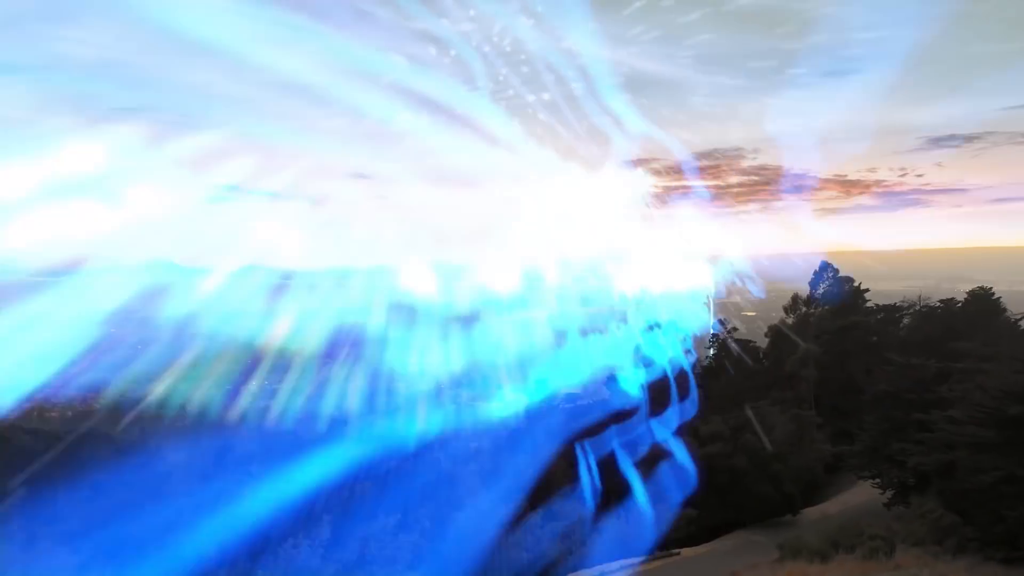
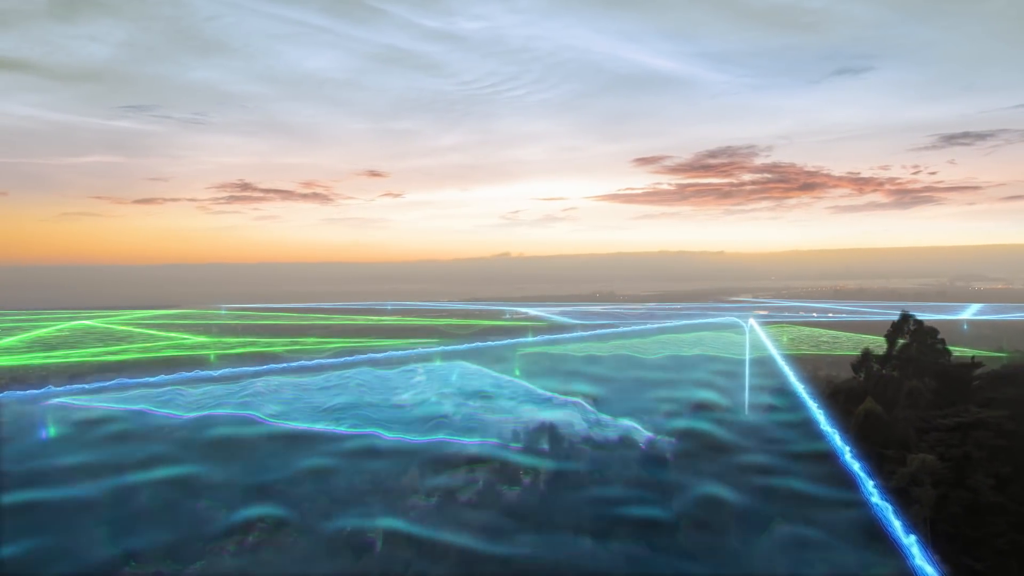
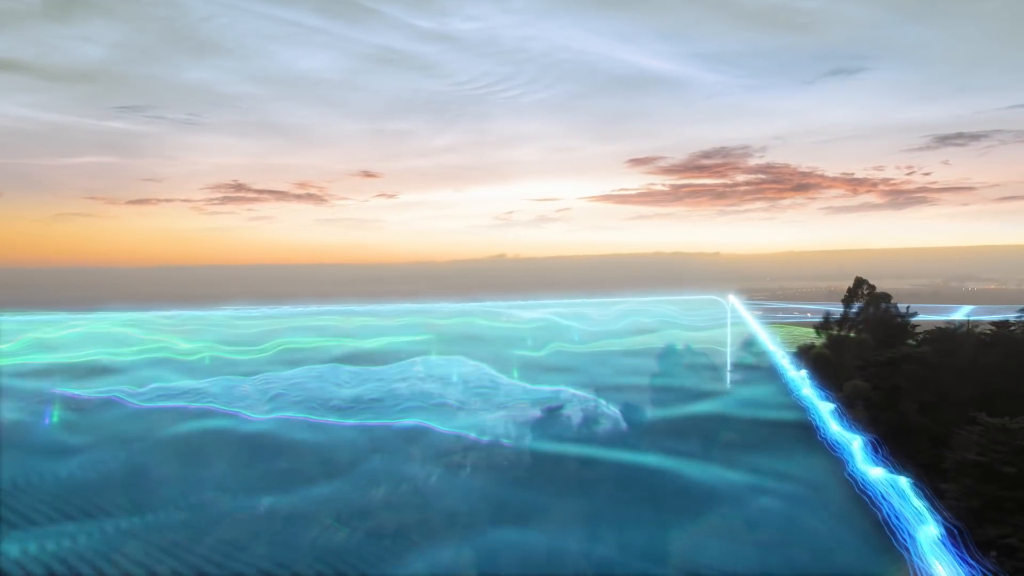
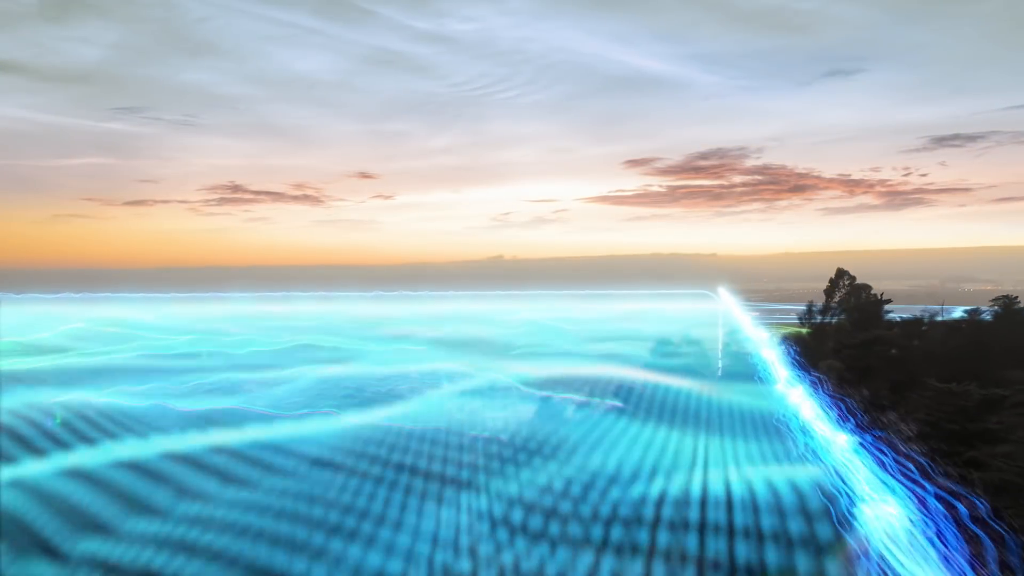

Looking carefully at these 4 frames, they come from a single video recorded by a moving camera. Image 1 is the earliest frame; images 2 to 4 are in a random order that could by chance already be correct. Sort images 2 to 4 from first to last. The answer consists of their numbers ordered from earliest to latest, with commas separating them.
4, 3, 2
